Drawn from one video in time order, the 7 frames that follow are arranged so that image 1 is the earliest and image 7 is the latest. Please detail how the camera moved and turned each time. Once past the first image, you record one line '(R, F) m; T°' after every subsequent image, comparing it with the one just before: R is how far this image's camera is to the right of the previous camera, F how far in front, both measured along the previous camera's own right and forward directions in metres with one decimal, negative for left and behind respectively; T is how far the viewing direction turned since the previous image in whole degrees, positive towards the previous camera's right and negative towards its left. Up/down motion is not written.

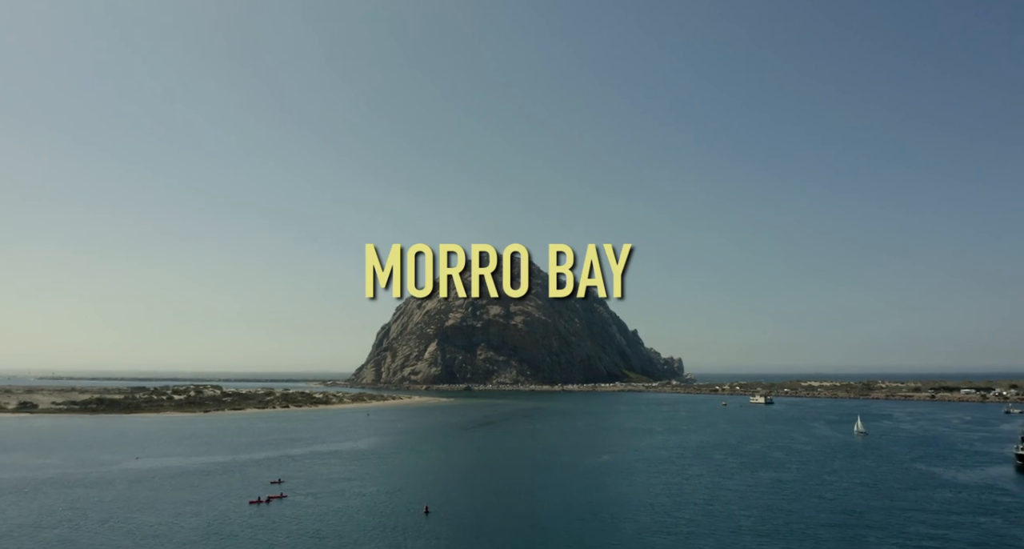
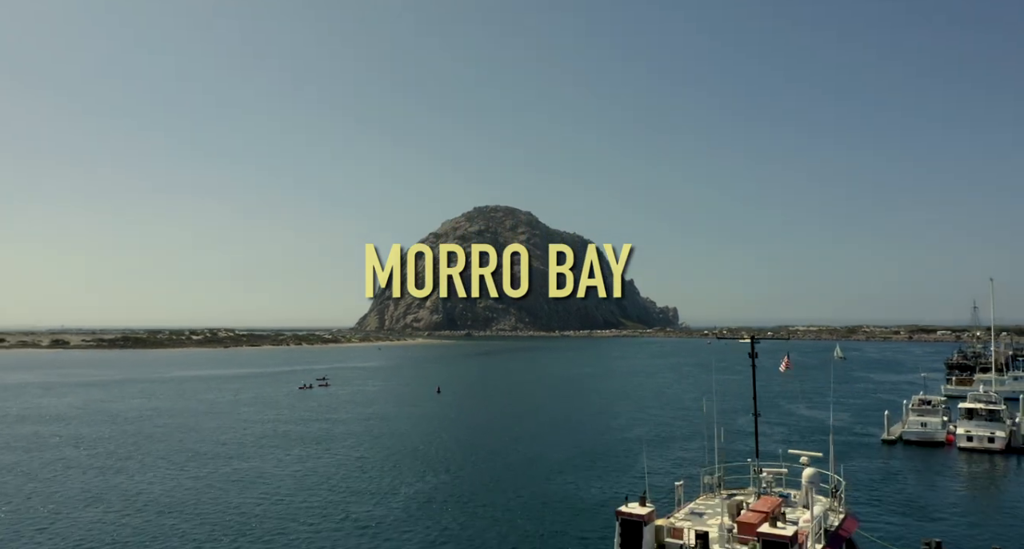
(+0.9, -17.5) m; 0°
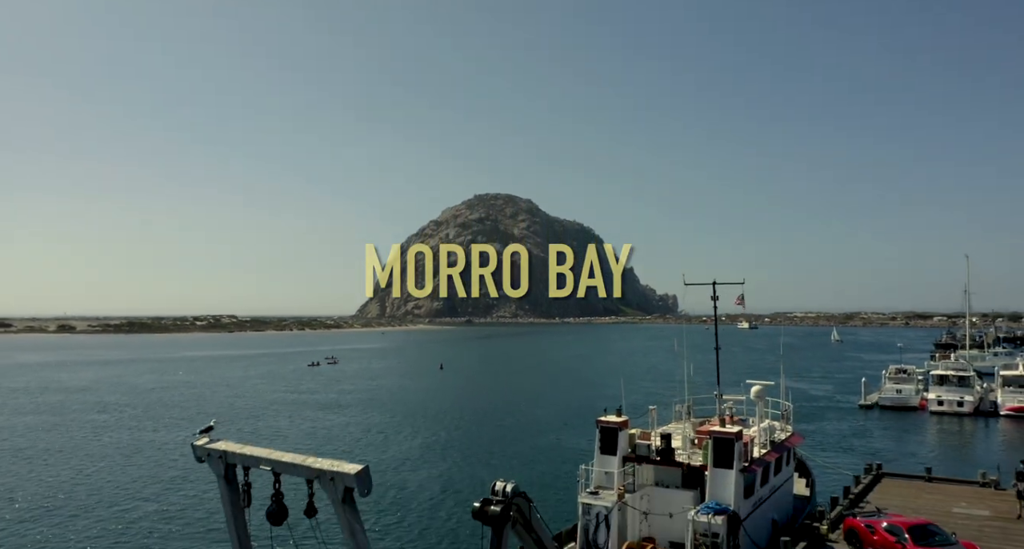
(+0.1, -3.5) m; 0°
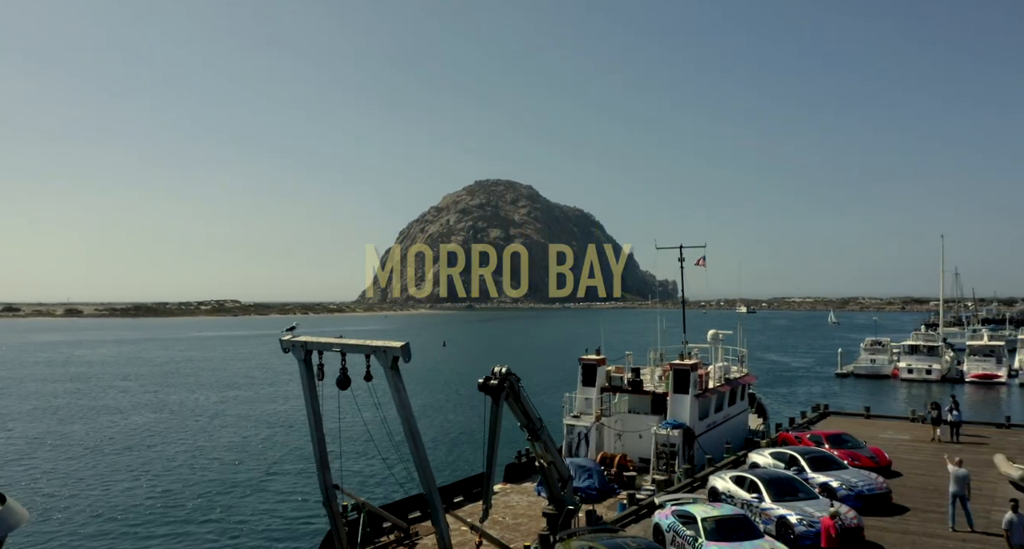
(+0.1, -4.0) m; 0°
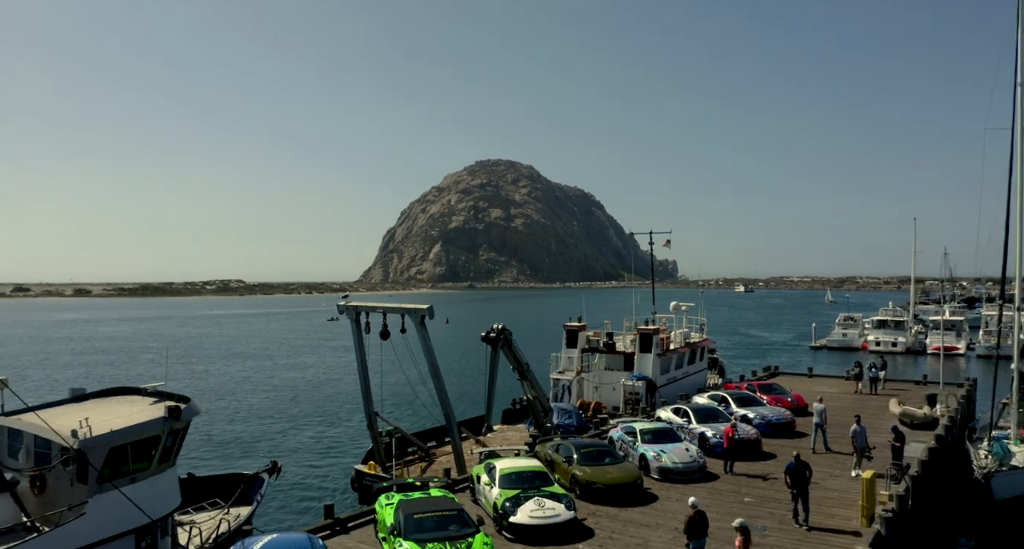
(+0.2, -5.2) m; 0°
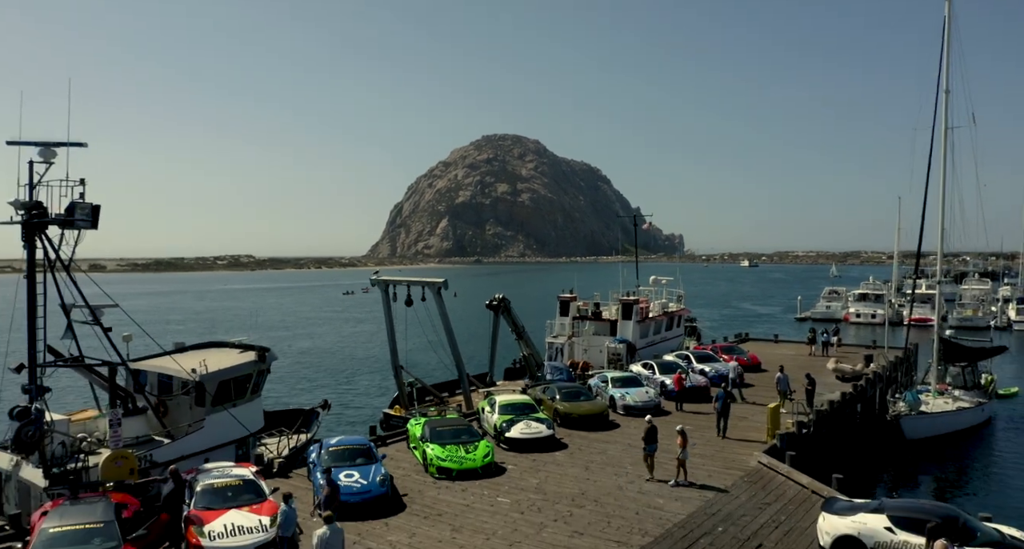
(+0.3, -4.7) m; -1°
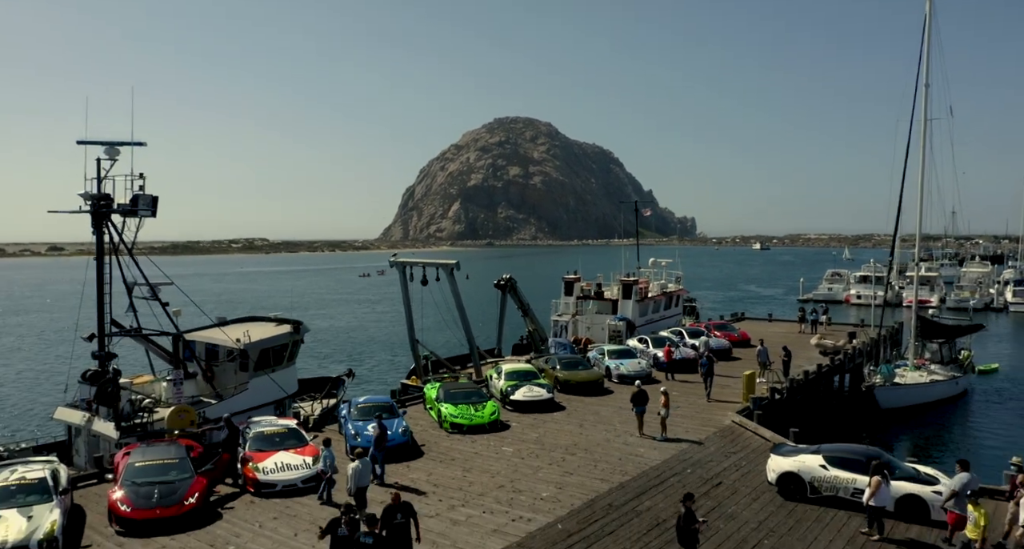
(+0.2, -2.4) m; -1°
